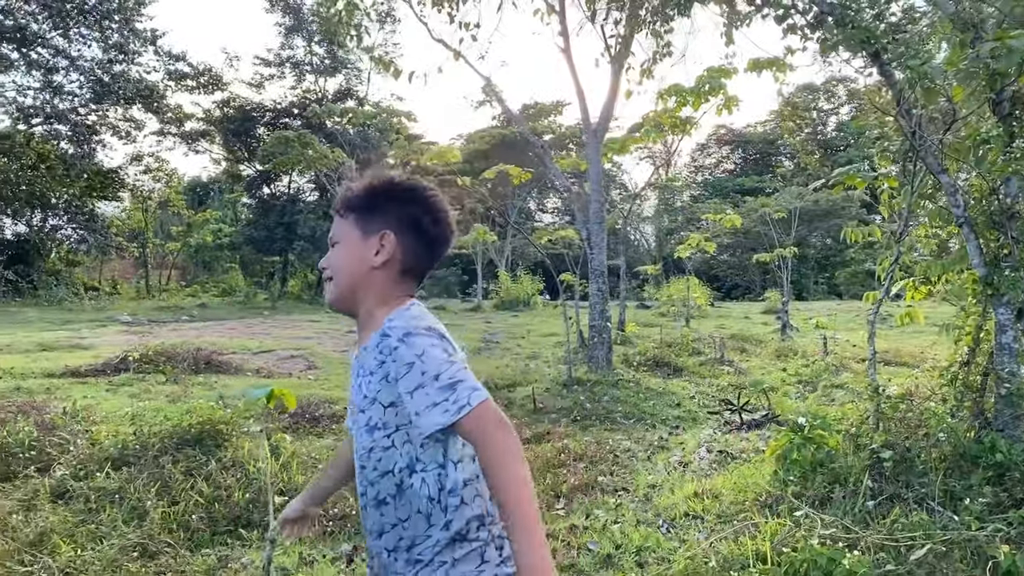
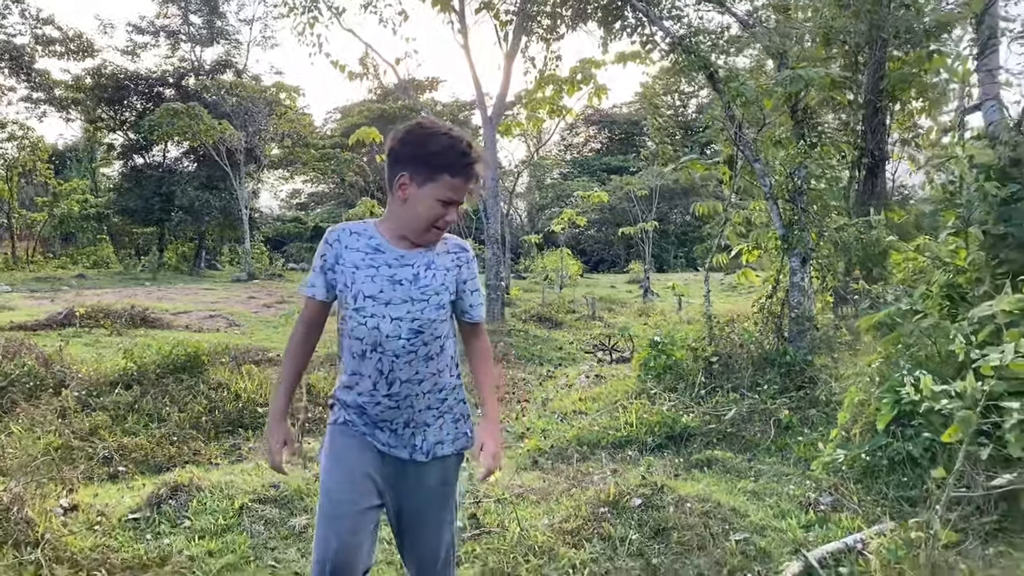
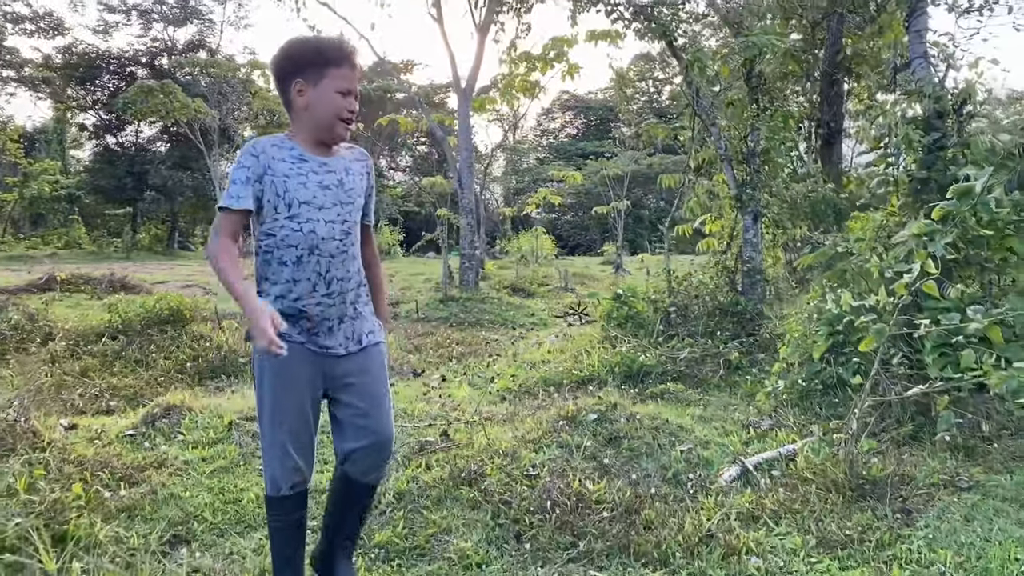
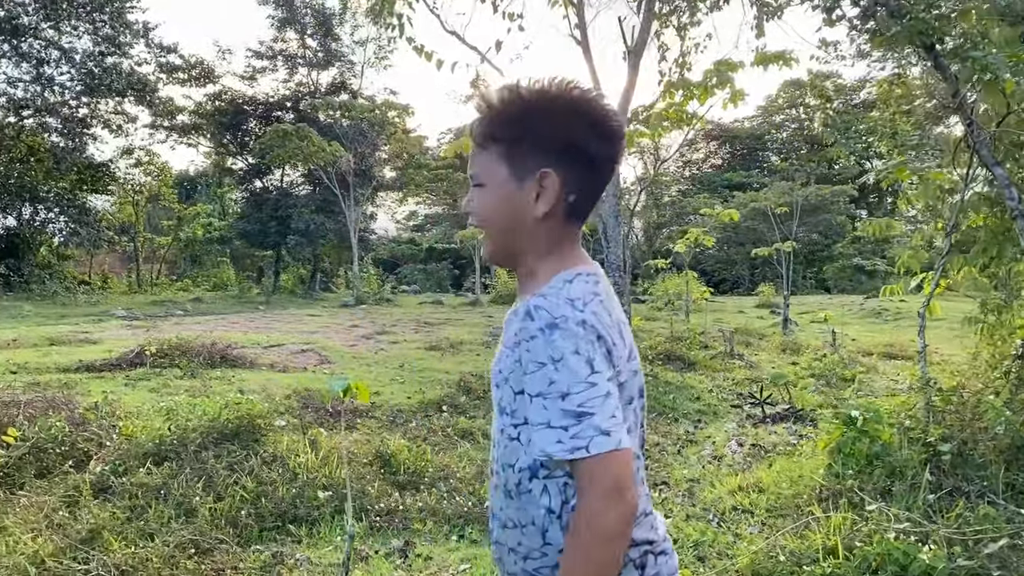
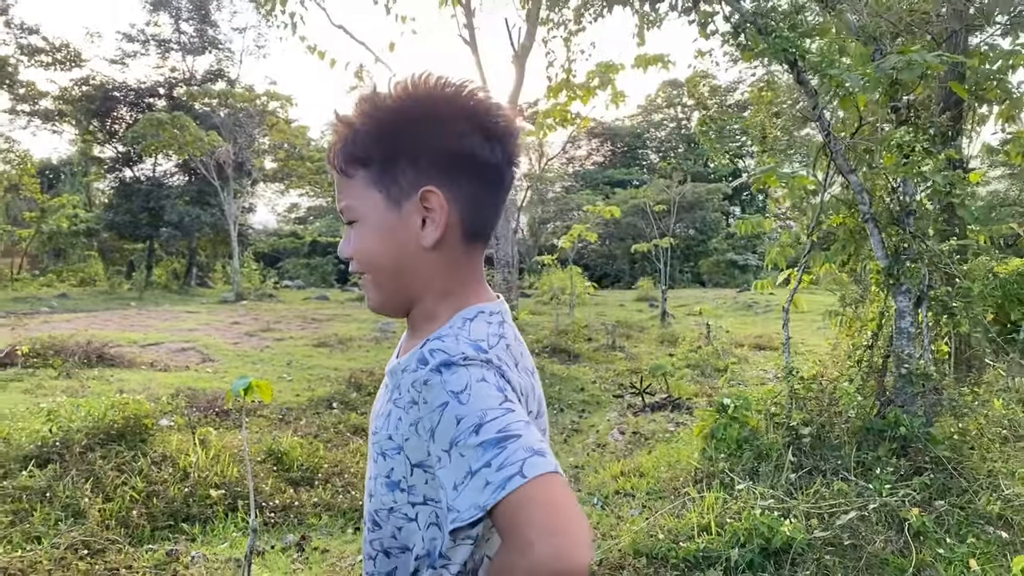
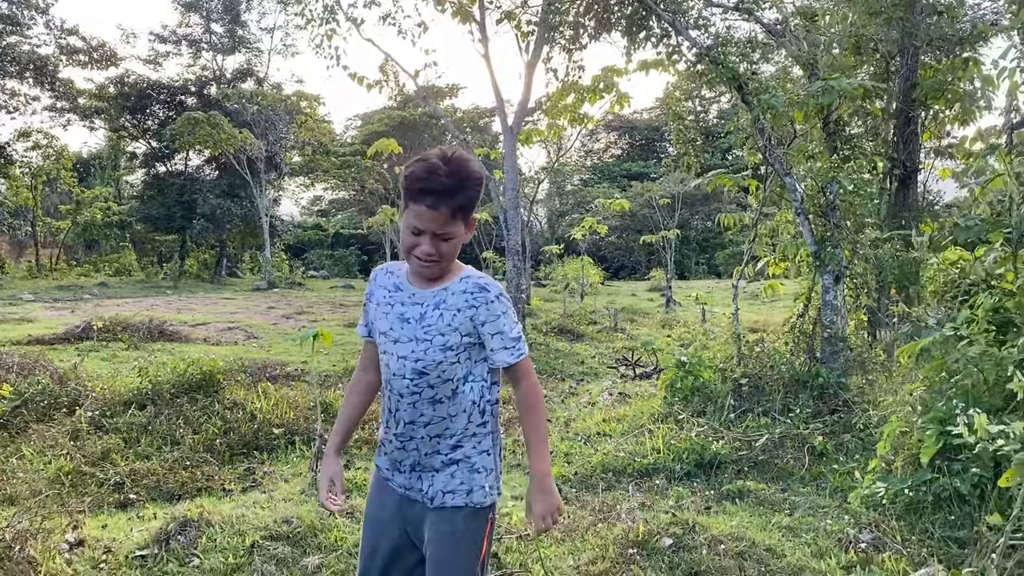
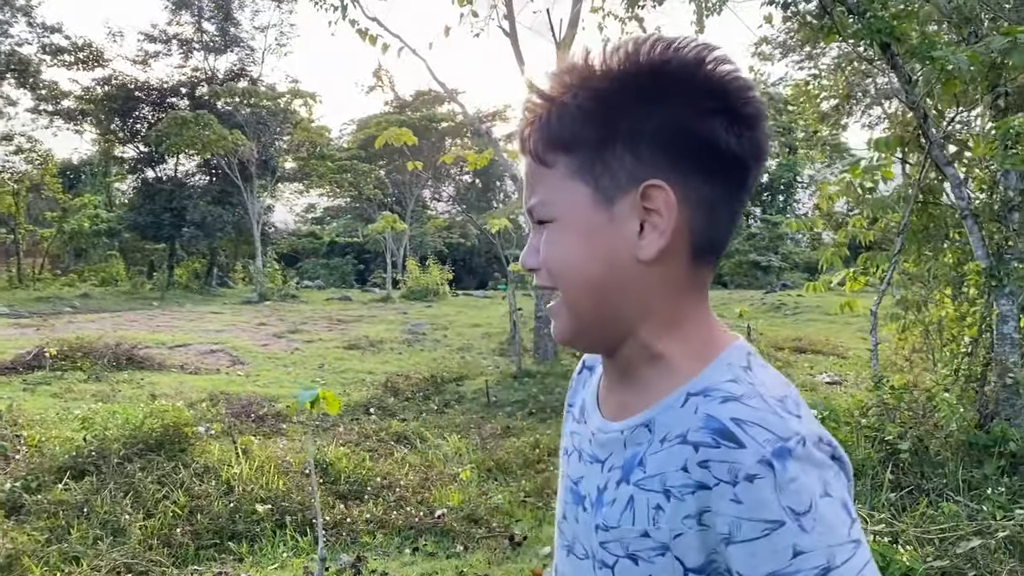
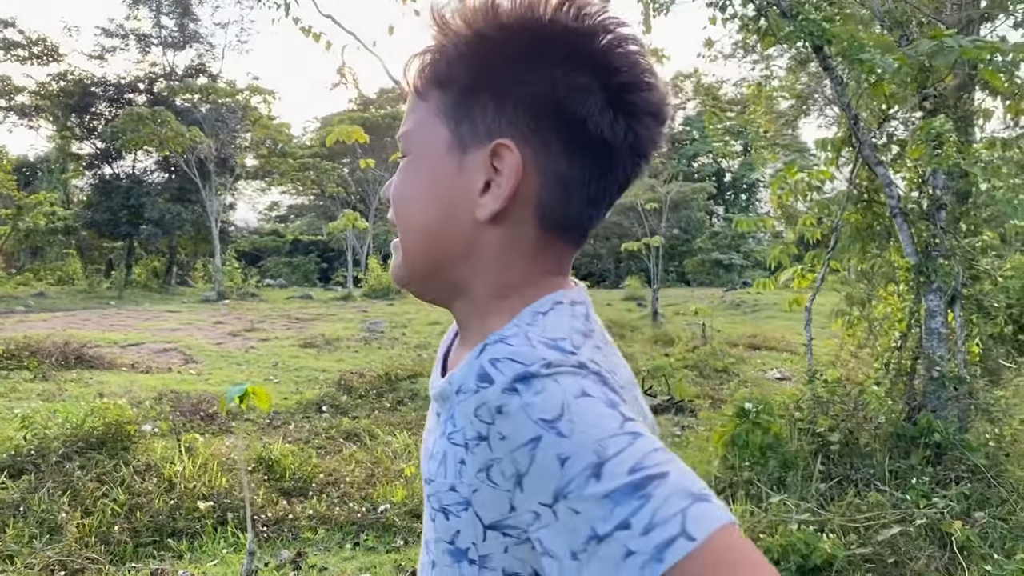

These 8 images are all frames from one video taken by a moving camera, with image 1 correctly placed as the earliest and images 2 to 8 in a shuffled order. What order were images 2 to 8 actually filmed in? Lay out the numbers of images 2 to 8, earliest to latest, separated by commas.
4, 7, 8, 5, 6, 2, 3
